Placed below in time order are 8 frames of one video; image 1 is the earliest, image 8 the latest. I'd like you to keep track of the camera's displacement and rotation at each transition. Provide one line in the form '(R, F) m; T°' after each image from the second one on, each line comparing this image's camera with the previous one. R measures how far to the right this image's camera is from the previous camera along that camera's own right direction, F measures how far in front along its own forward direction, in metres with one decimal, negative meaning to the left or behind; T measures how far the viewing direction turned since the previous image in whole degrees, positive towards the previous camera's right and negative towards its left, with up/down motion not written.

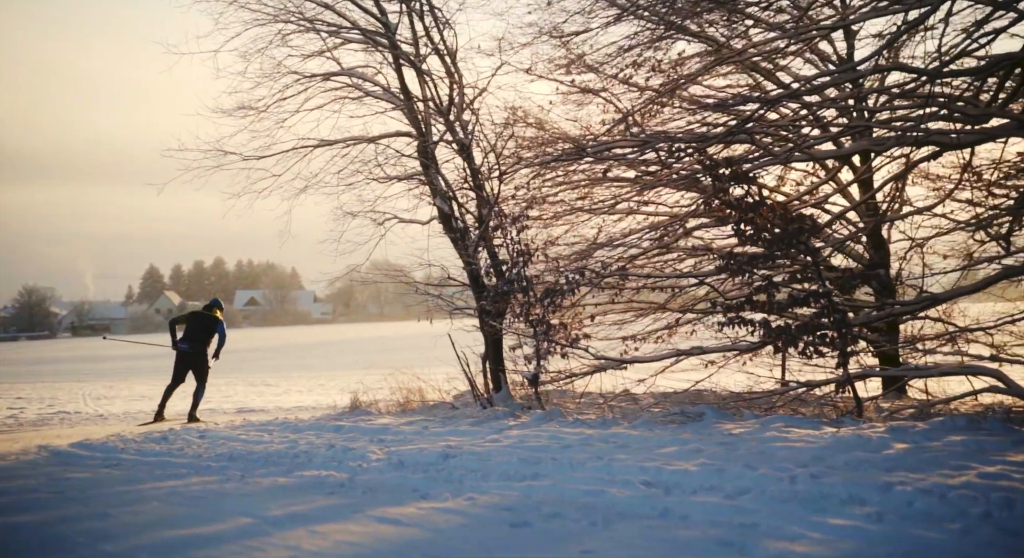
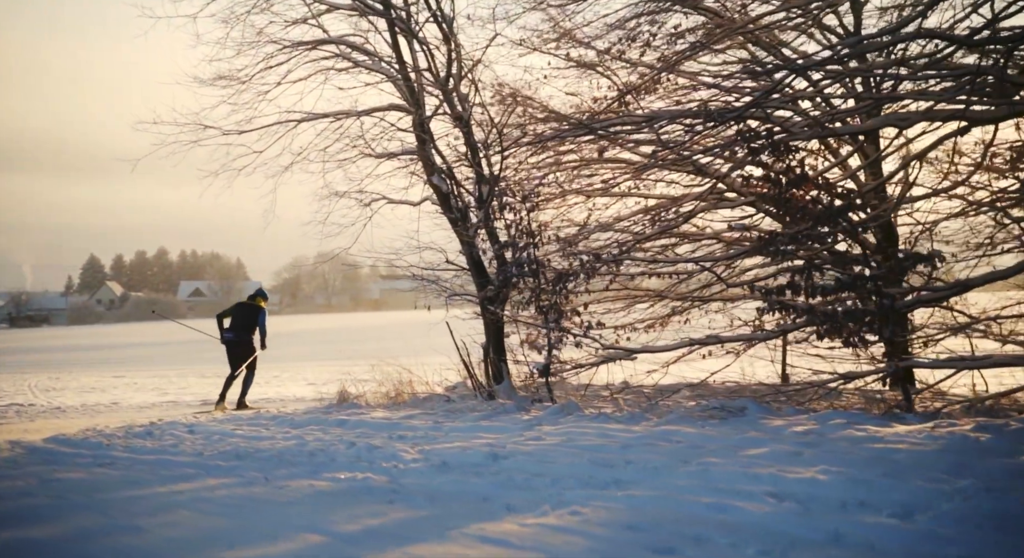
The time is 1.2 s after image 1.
(-0.1, +0.6) m; 0°
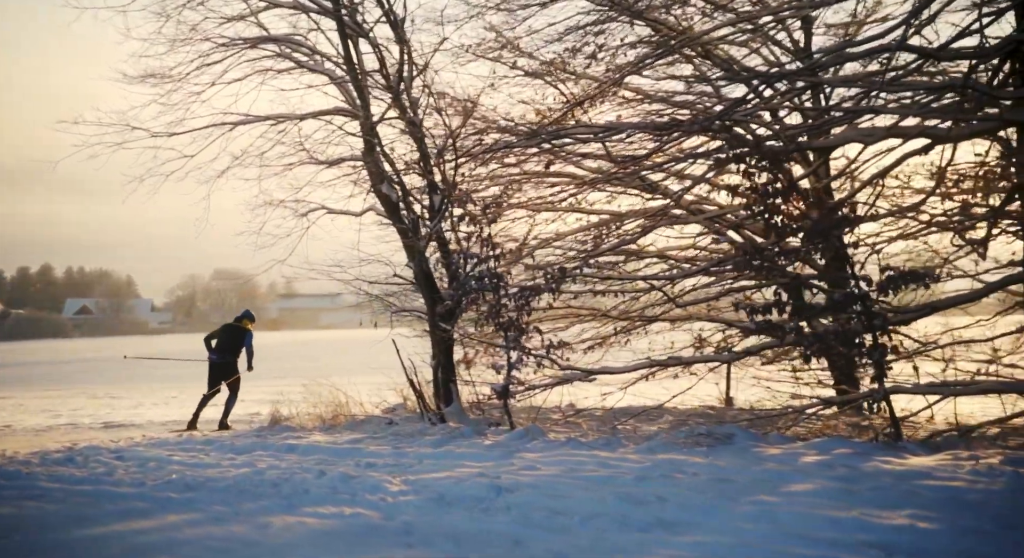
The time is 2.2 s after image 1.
(0.0, +0.5) m; +3°
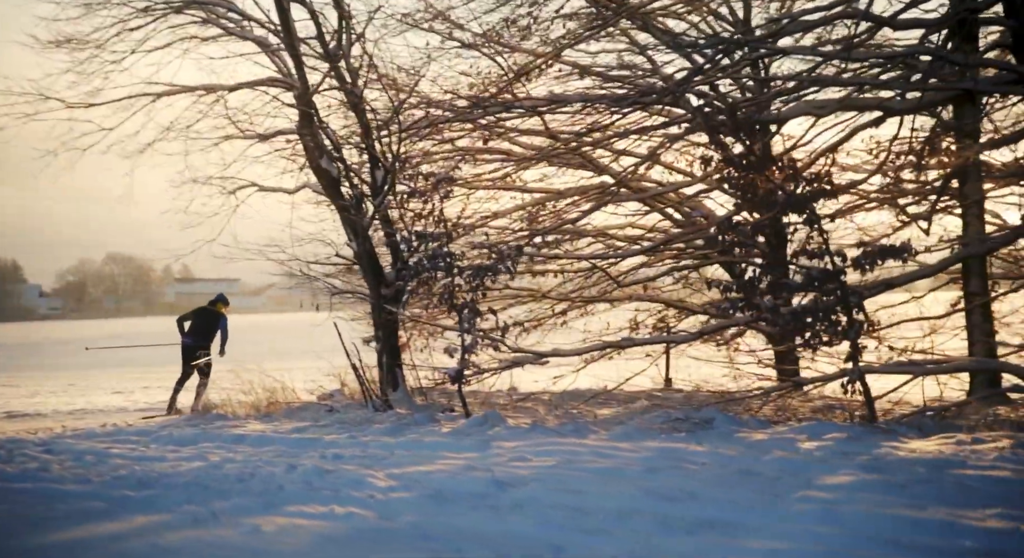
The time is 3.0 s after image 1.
(-0.1, +0.4) m; +4°
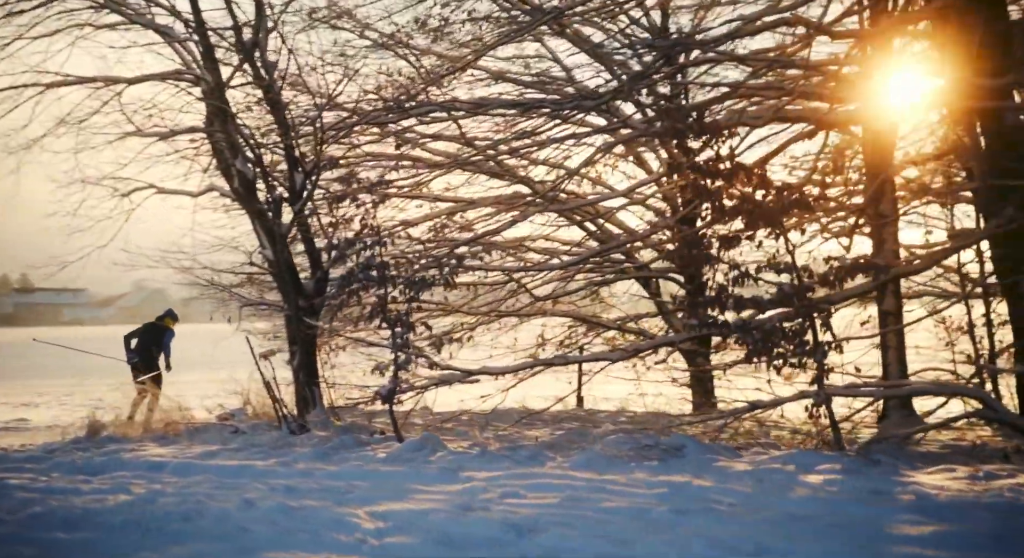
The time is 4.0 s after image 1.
(+0.9, +0.5) m; -6°
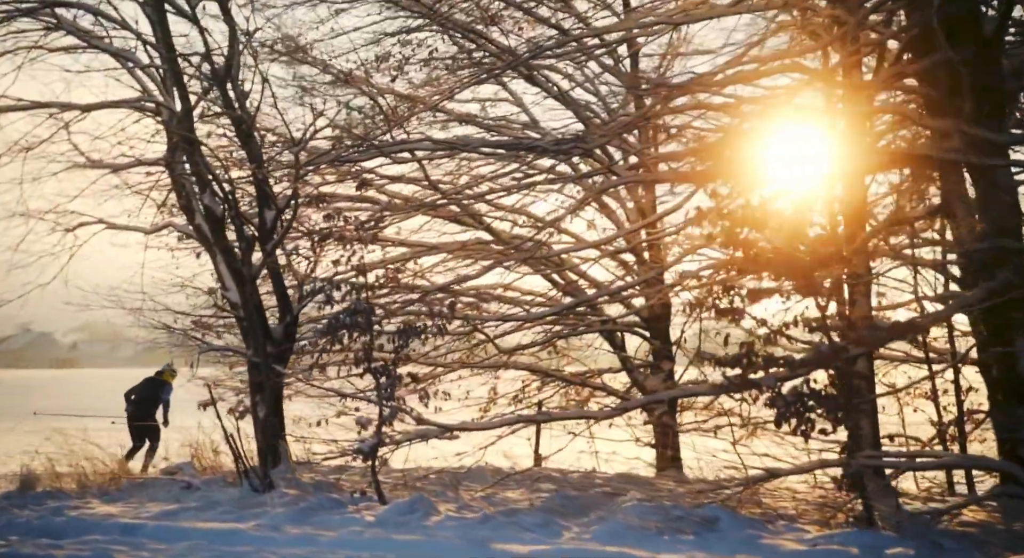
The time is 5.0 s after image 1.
(-0.2, +0.3) m; +4°
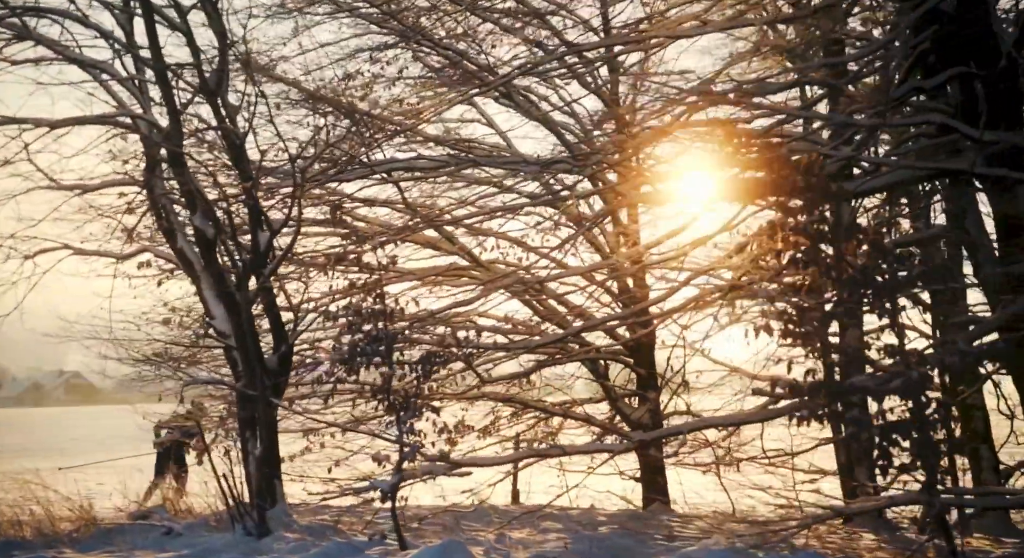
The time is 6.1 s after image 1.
(-0.3, +0.2) m; +4°
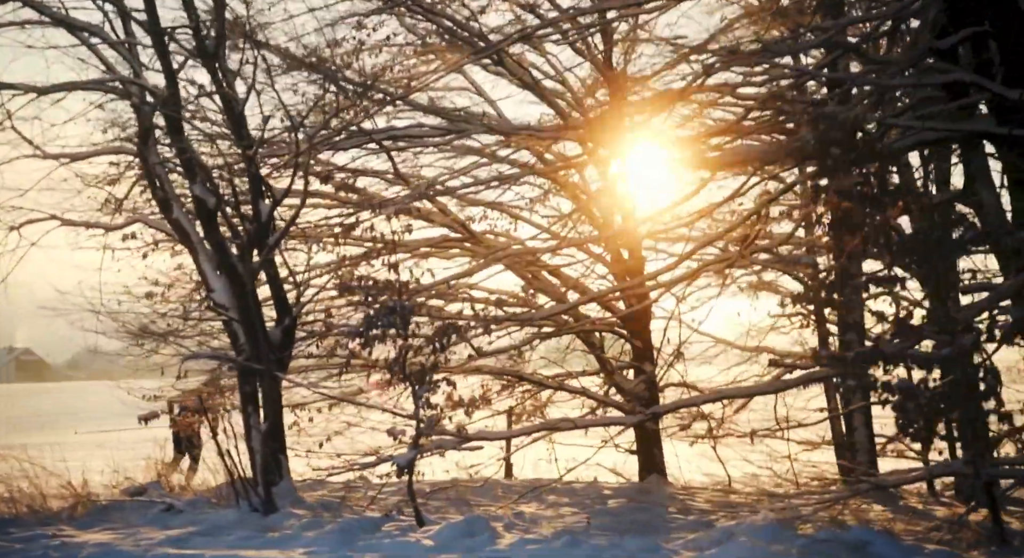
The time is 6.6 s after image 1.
(-0.1, +0.1) m; +1°
